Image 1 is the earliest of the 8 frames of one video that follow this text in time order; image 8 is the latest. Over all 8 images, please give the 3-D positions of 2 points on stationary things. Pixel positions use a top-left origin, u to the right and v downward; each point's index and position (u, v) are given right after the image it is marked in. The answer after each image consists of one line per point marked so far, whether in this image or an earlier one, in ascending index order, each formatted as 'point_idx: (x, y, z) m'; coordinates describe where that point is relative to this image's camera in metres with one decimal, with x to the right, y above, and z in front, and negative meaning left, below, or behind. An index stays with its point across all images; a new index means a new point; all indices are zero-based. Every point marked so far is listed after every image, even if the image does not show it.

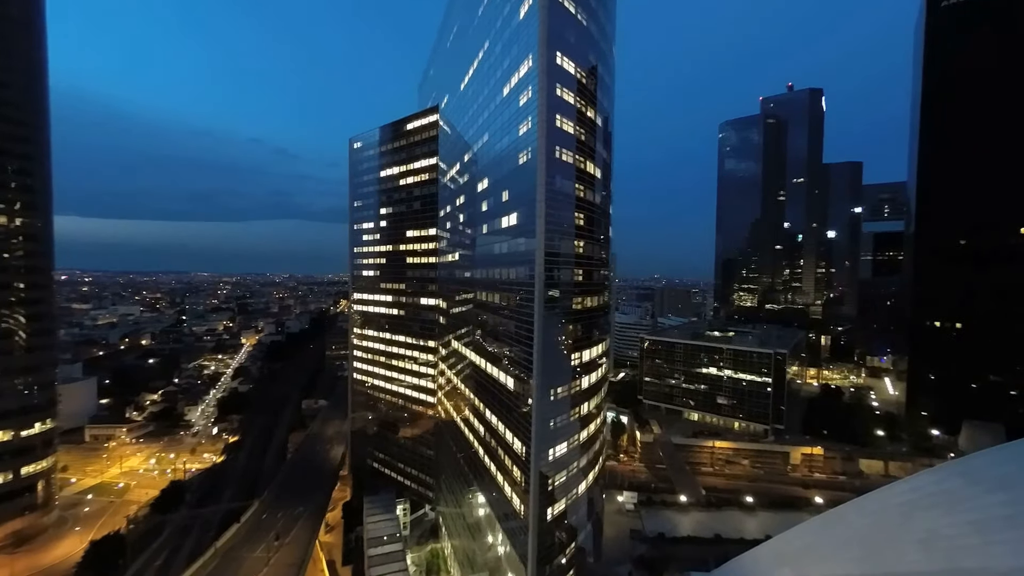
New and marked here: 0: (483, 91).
0: (-1.4, +7.4, +16.4) m
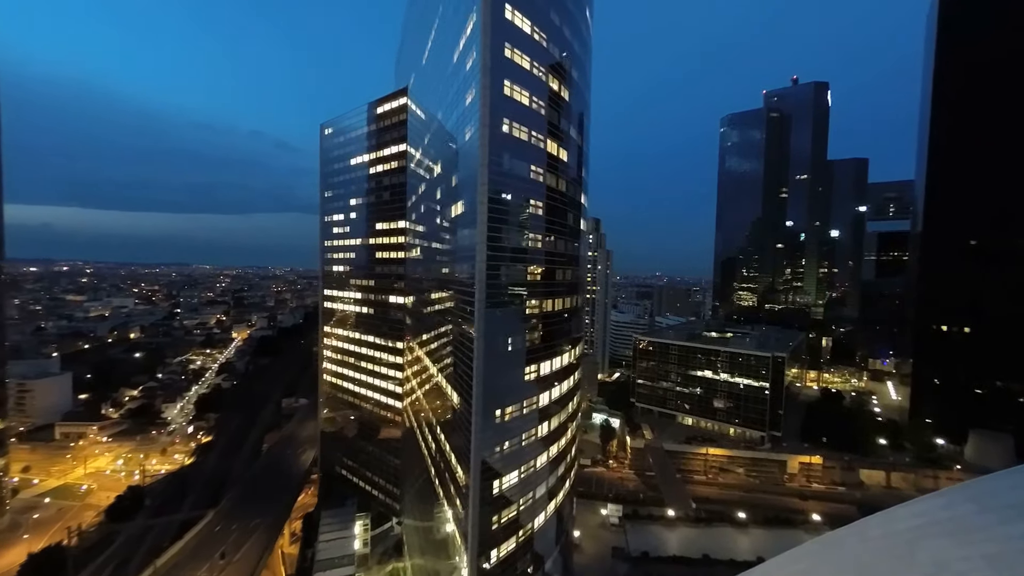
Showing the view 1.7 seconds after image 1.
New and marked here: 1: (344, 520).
0: (-2.4, +7.4, +14.7) m
1: (-7.2, -9.9, +19.1) m
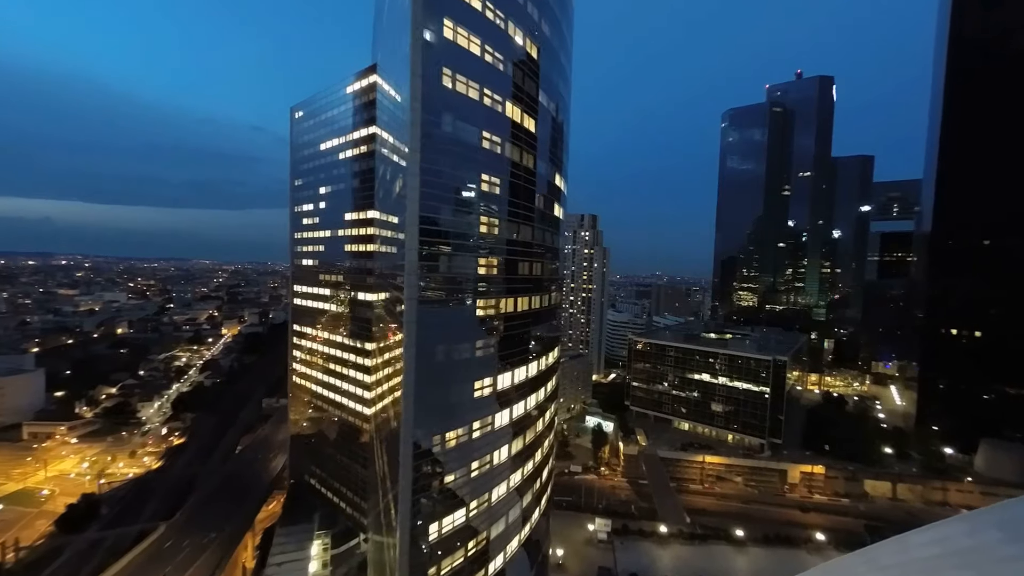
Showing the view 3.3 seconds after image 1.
0: (-3.2, +7.6, +13.0) m
1: (-8.2, -9.8, +17.4) m
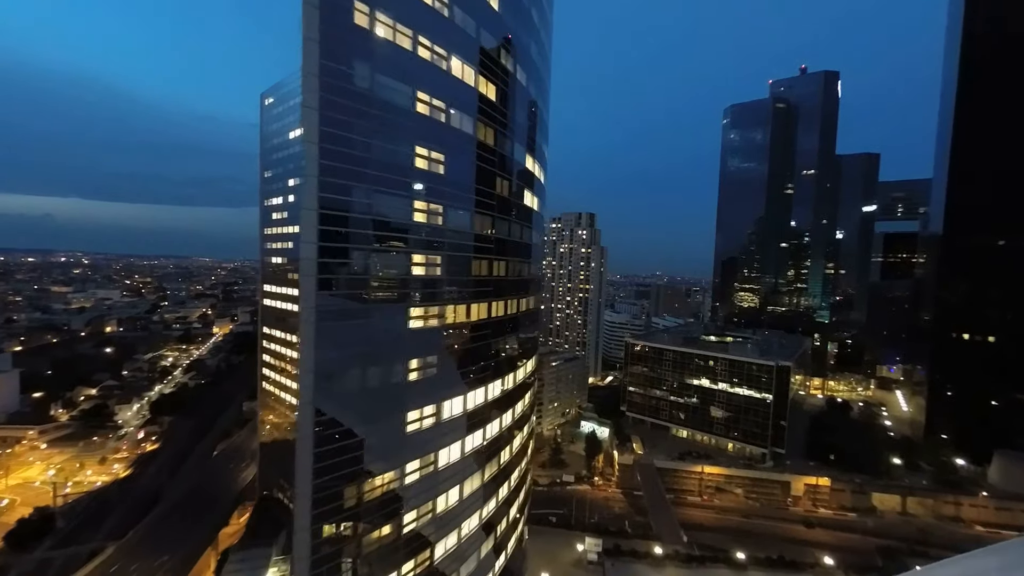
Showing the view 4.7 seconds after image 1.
0: (-3.9, +7.5, +11.3) m
1: (-8.9, -9.8, +15.8) m
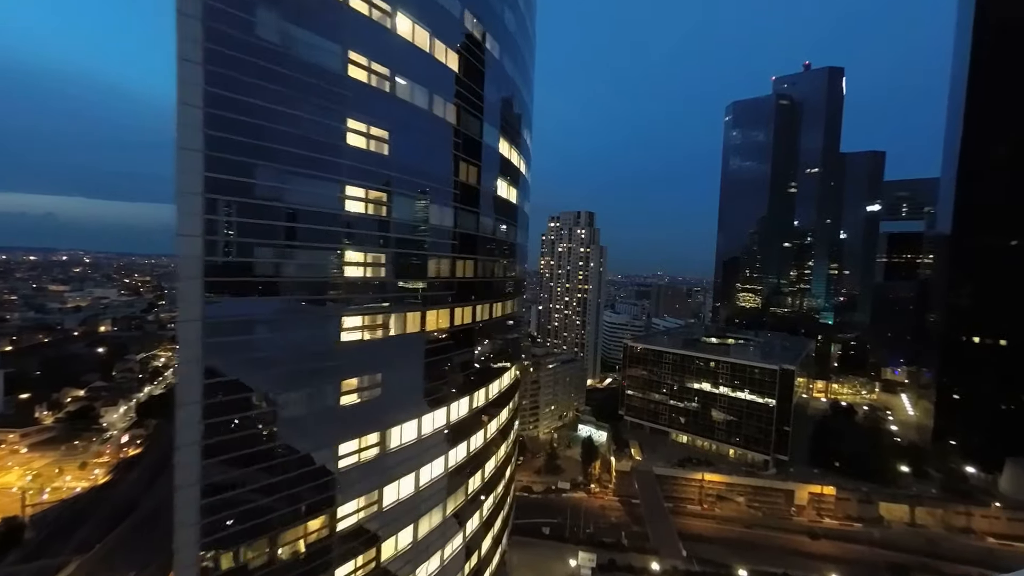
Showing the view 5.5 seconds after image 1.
0: (-4.3, +7.5, +10.3) m
1: (-9.4, -9.8, +14.8) m
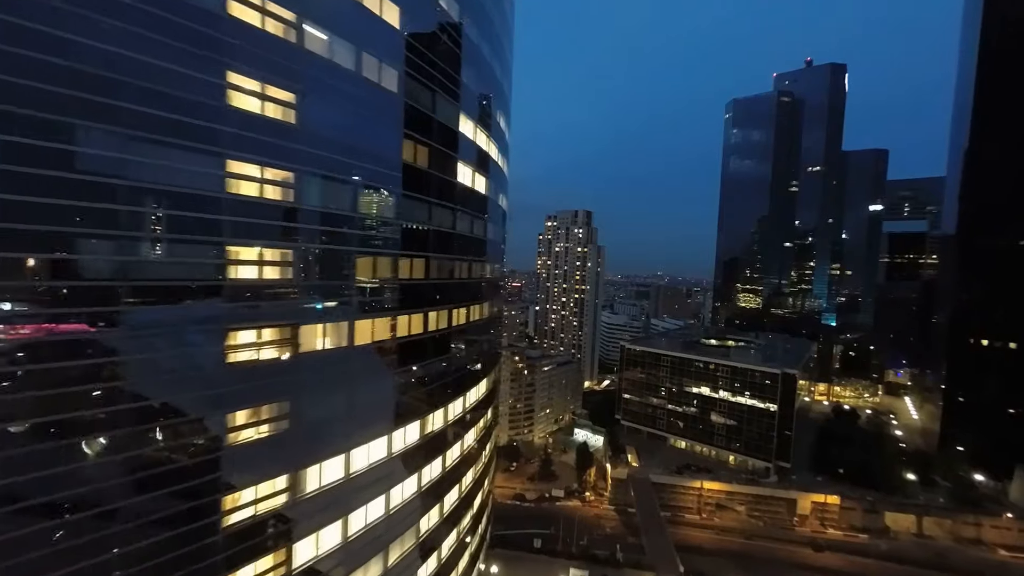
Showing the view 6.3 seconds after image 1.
0: (-4.9, +7.5, +9.3) m
1: (-9.9, -9.8, +13.8) m
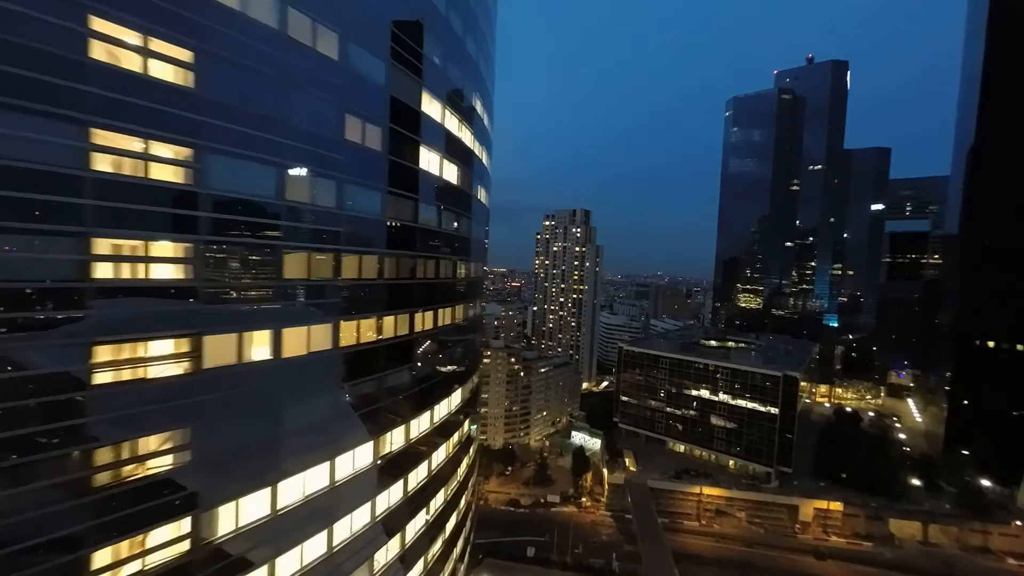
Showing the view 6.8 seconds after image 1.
0: (-5.2, +7.4, +8.5) m
1: (-10.3, -9.8, +13.0) m
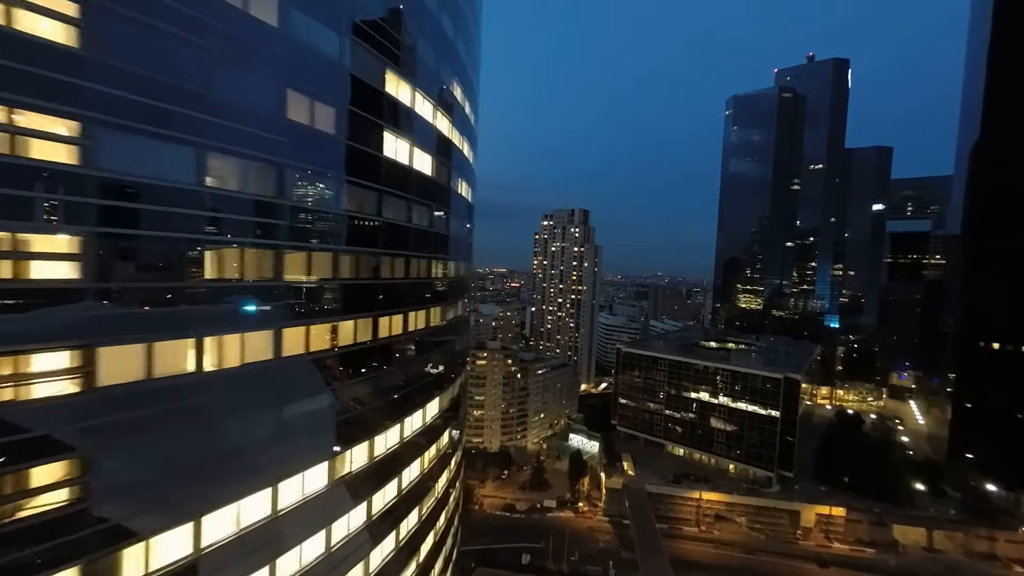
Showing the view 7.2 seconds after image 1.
0: (-5.5, +7.4, +8.0) m
1: (-10.6, -9.8, +12.5) m
